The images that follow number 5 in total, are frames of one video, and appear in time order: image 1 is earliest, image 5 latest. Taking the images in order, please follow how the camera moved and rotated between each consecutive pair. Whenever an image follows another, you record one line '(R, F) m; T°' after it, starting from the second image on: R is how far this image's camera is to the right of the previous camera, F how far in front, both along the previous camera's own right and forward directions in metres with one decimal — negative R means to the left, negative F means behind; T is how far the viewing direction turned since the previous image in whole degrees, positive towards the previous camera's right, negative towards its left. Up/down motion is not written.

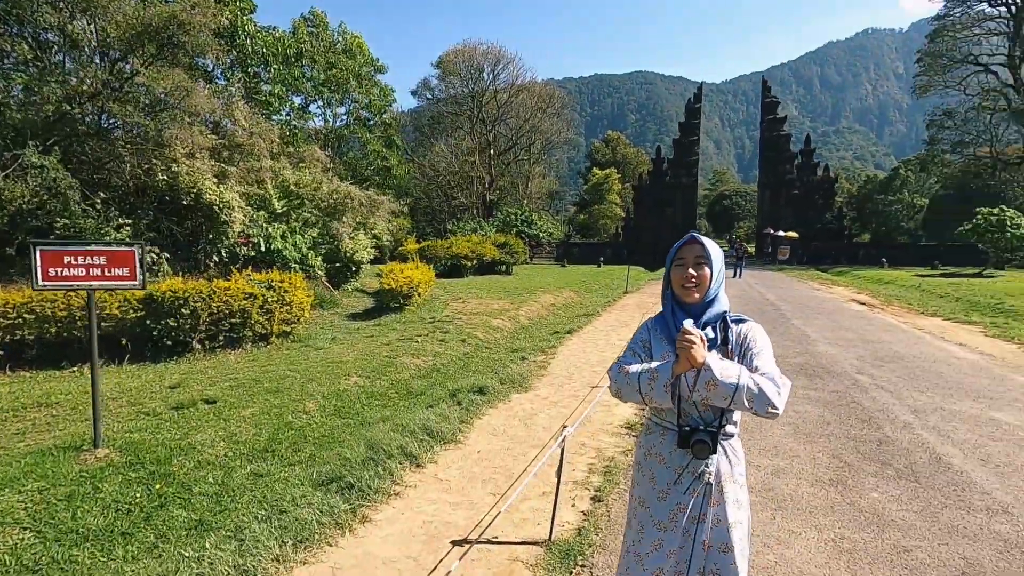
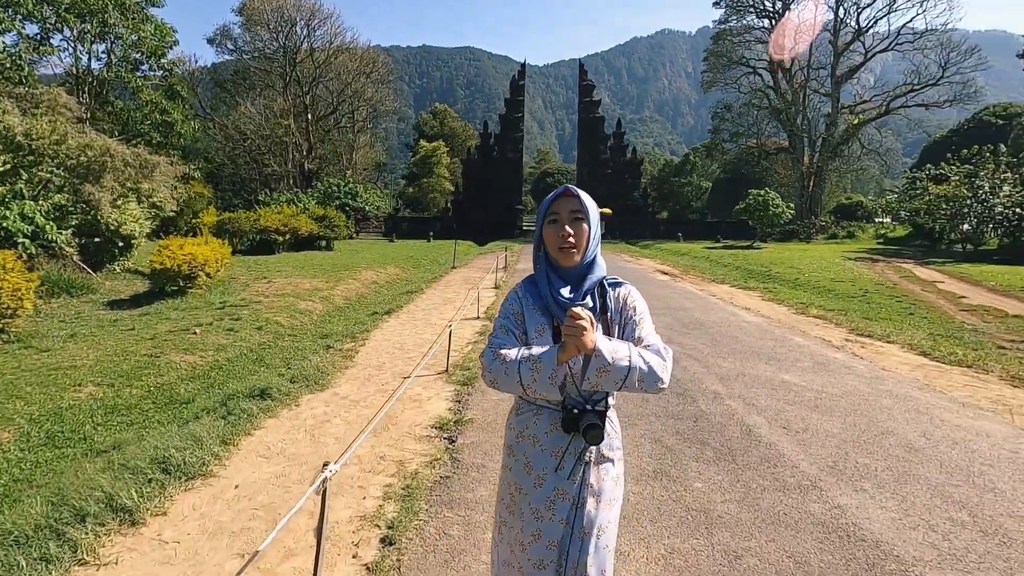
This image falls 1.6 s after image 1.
(+0.4, +0.9) m; +17°
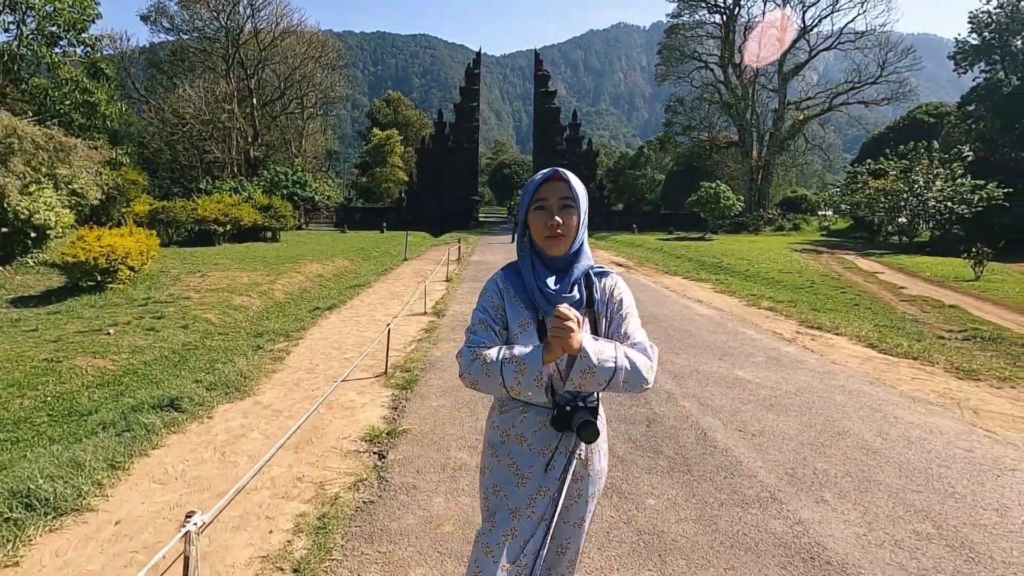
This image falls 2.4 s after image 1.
(+0.1, +0.4) m; +4°
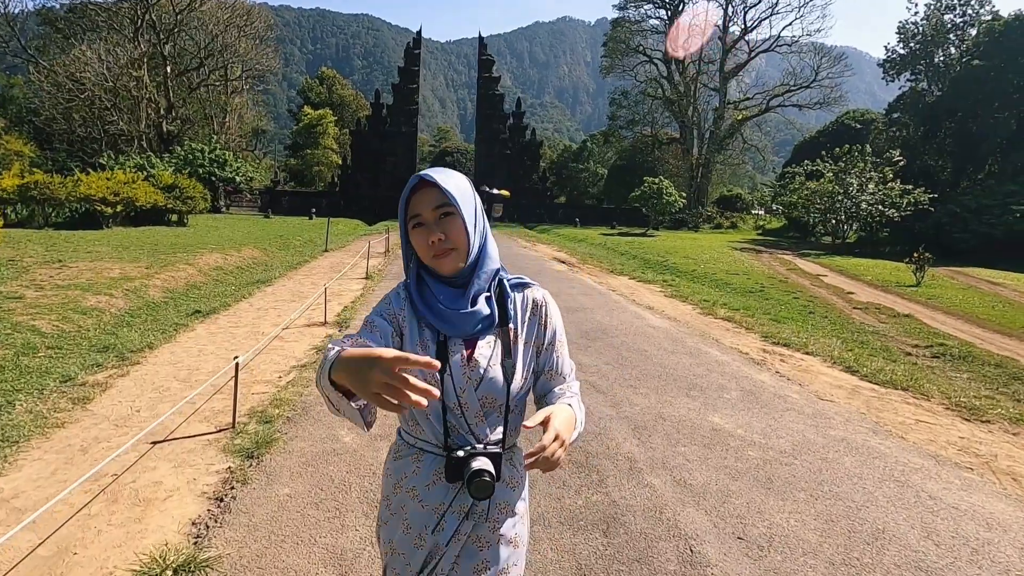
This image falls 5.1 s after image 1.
(+0.3, +1.5) m; +6°
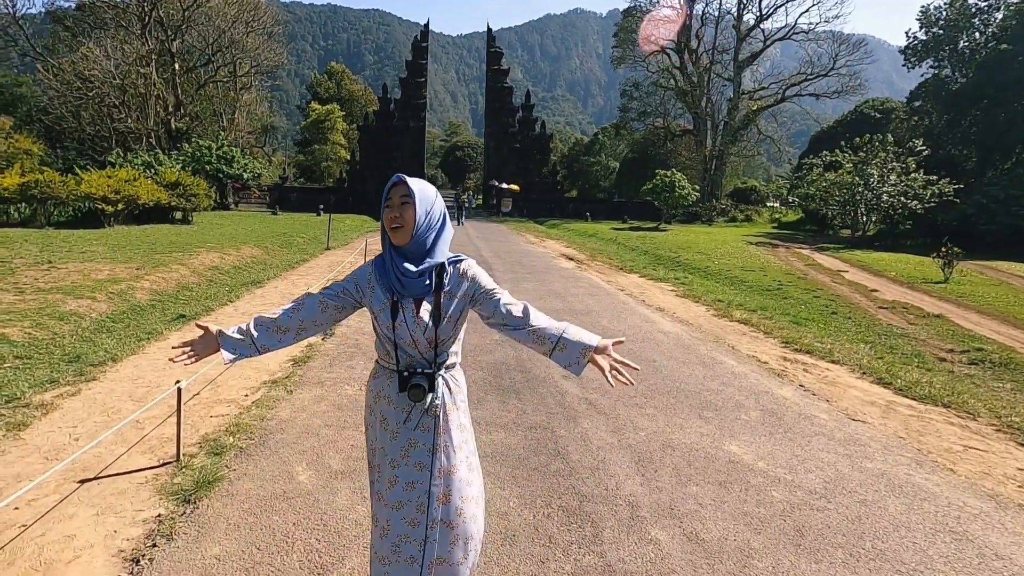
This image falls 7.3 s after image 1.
(+0.2, +0.6) m; -1°
